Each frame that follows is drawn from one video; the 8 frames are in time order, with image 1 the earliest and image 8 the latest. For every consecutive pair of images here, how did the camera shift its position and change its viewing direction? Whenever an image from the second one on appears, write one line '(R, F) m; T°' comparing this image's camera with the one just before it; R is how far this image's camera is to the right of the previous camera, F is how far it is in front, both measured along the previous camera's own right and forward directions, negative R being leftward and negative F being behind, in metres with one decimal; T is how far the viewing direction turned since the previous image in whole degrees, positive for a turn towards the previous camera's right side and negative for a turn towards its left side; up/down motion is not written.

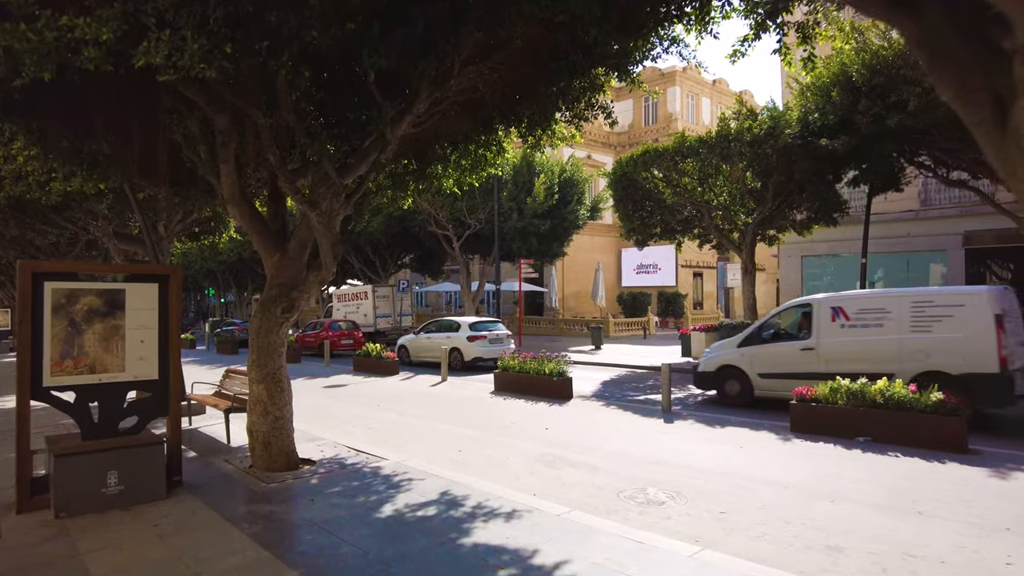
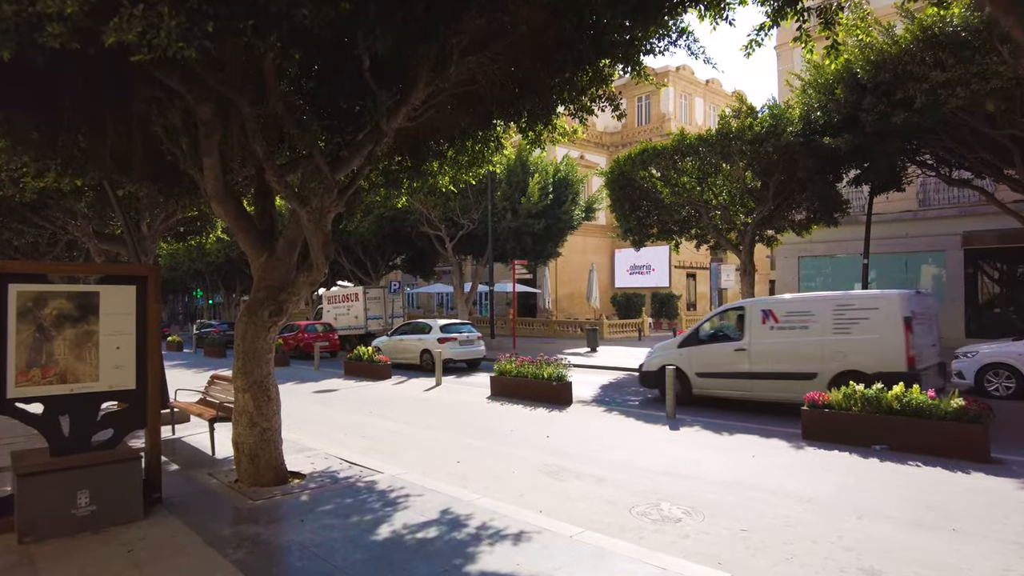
(-0.1, +0.4) m; +1°
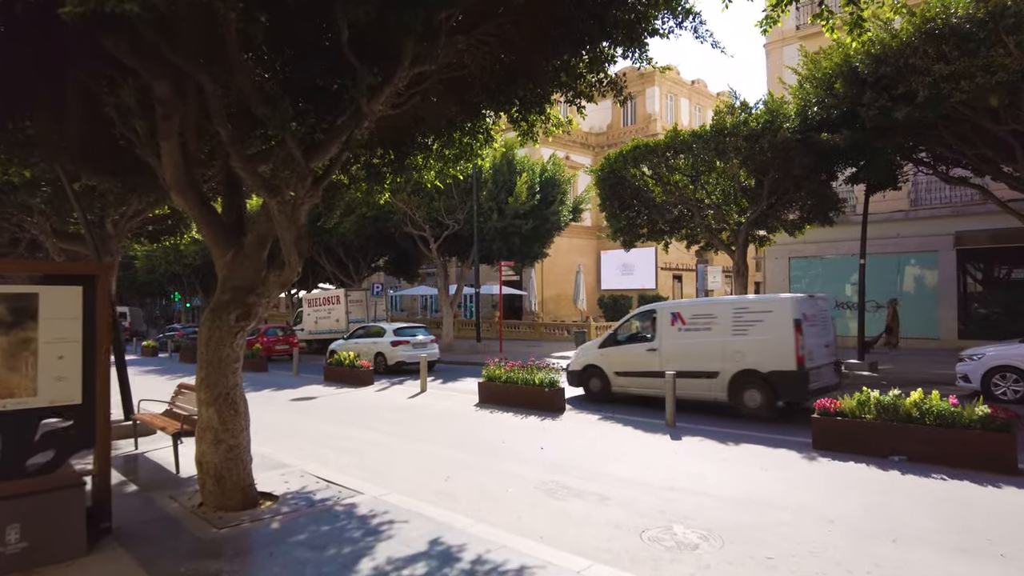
(-0.1, +0.6) m; +1°
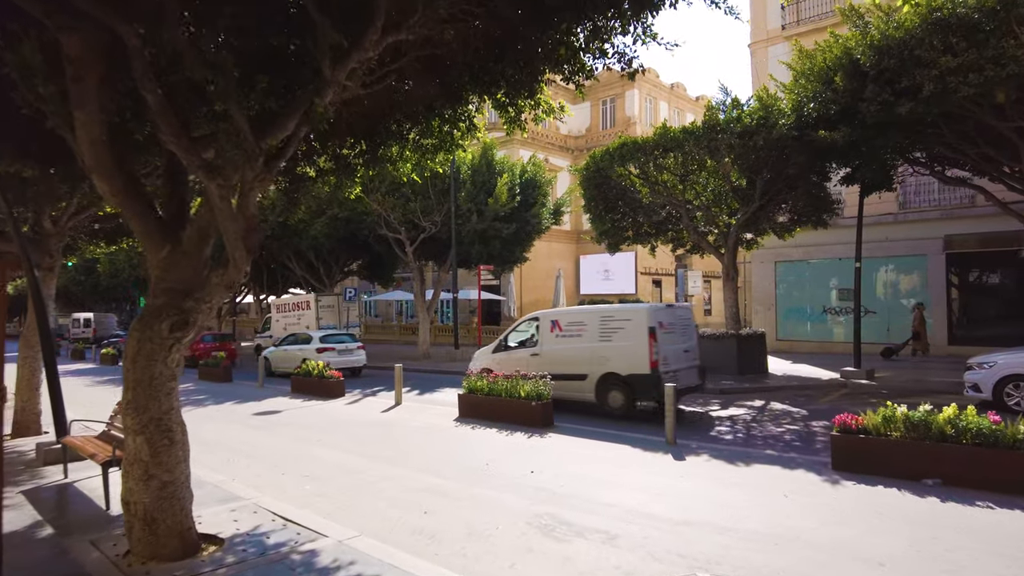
(-0.1, +0.9) m; +2°
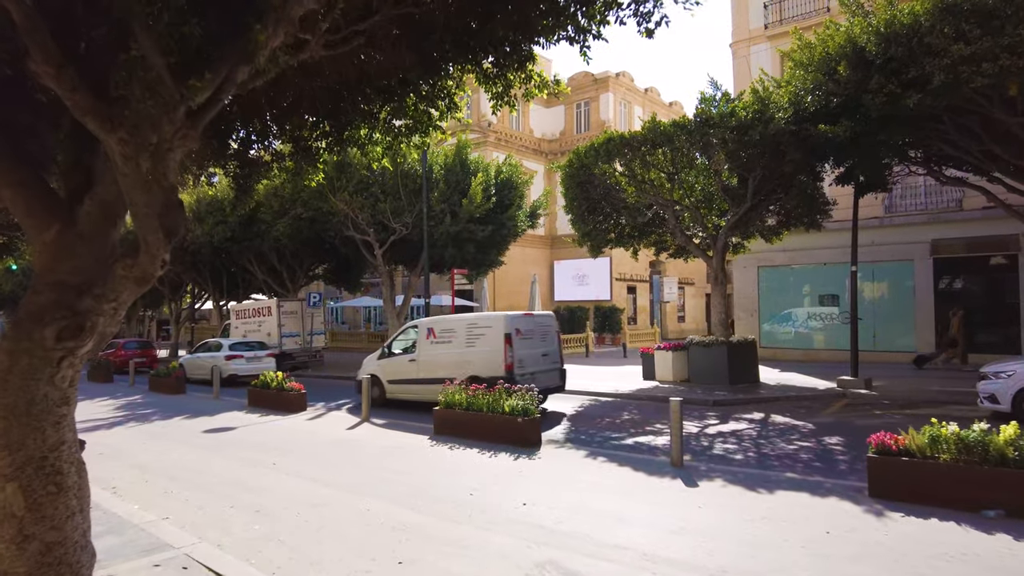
(-0.2, +1.1) m; +3°
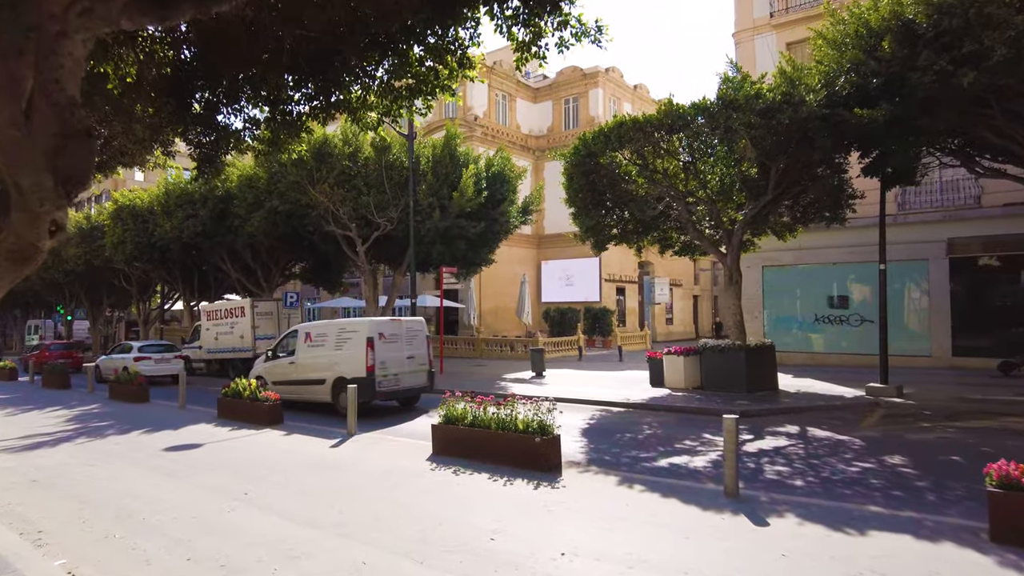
(-0.5, +1.4) m; +2°
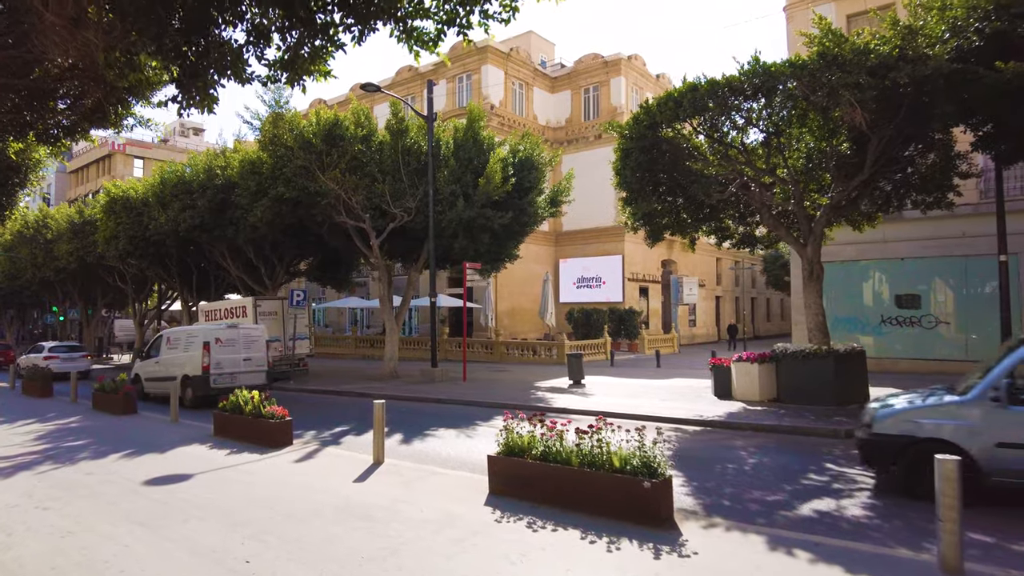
(-0.9, +2.1) m; 0°
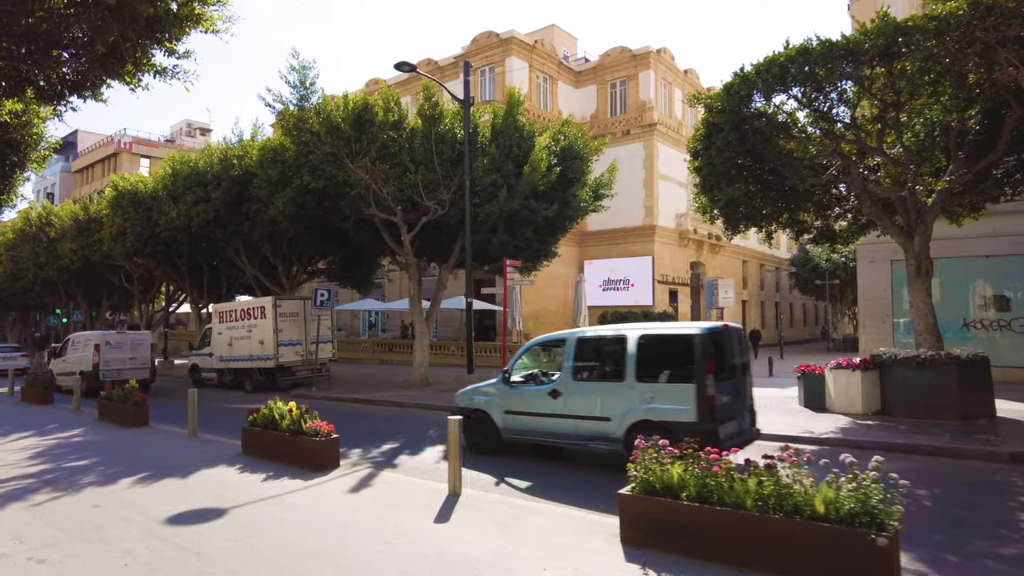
(-1.1, +1.6) m; 0°
